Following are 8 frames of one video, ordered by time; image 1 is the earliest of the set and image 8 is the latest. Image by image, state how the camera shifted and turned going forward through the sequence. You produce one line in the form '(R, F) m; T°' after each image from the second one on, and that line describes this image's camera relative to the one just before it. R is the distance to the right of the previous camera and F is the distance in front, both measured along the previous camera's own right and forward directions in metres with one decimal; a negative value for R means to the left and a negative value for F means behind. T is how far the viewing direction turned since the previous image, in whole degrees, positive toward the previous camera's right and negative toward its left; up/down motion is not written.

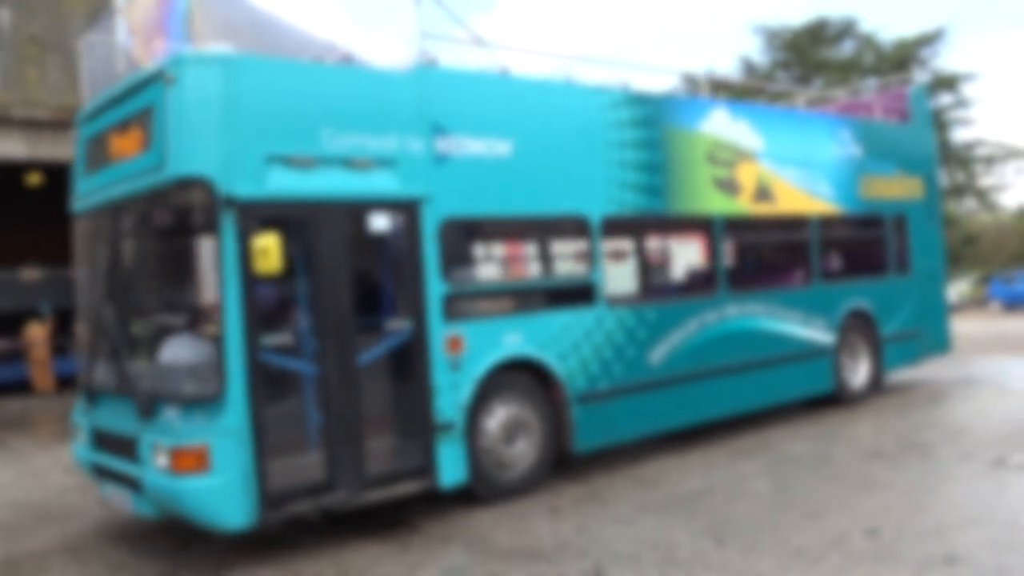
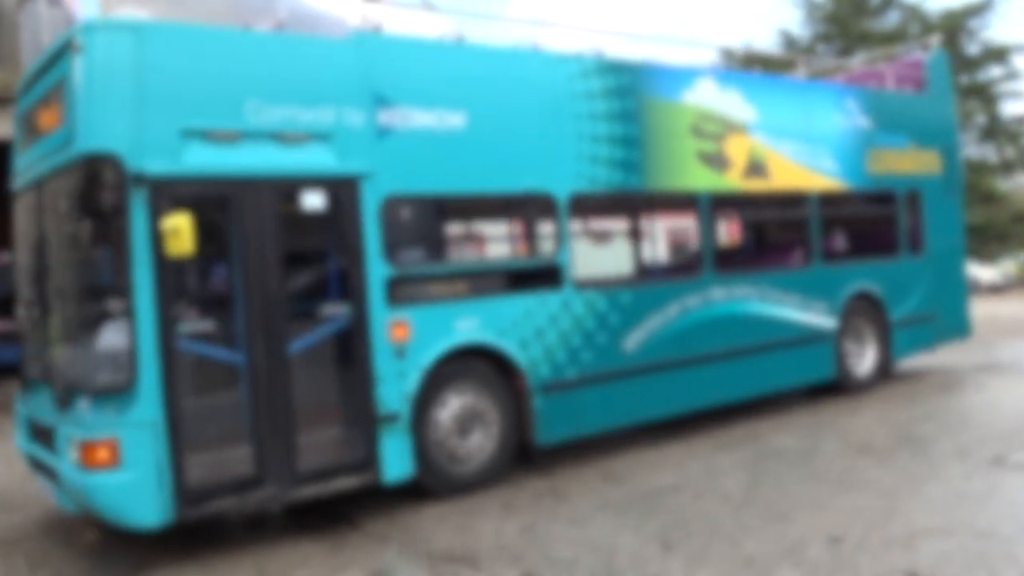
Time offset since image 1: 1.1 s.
(+0.7, +0.5) m; -3°
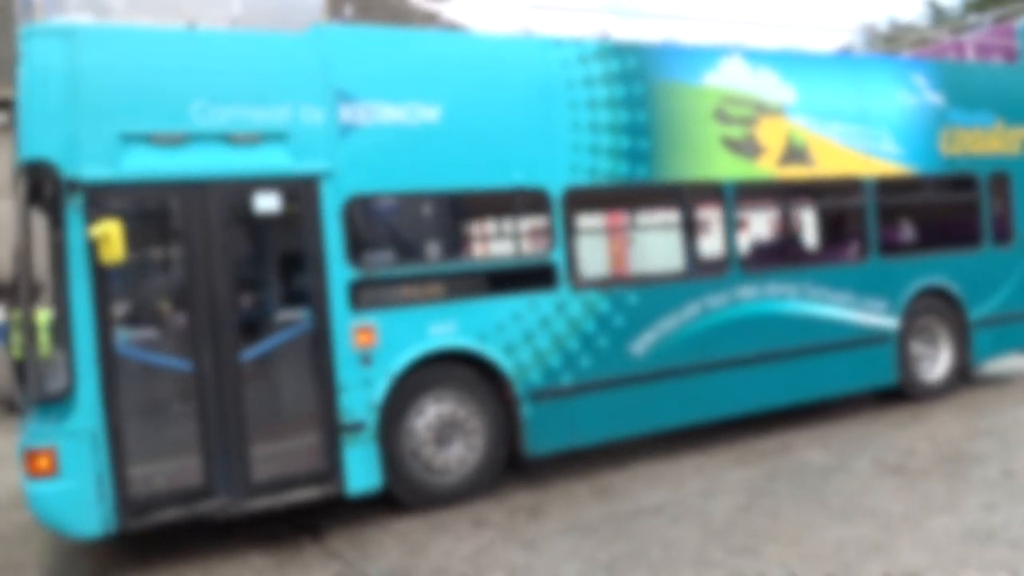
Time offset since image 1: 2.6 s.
(+1.3, +0.5) m; -9°
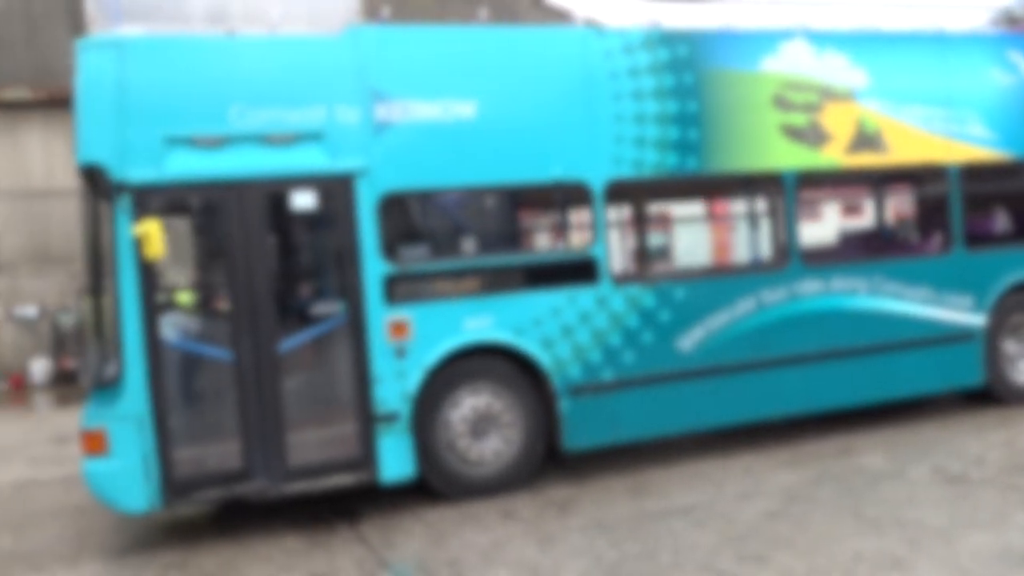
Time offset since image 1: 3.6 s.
(+0.8, 0.0) m; -9°
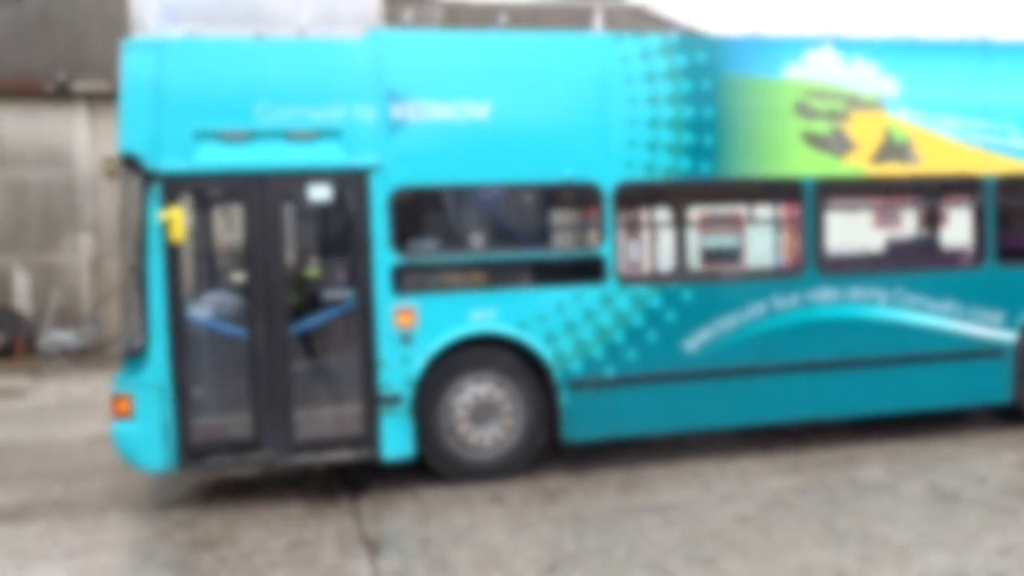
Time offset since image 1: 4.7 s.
(+0.8, -0.3) m; -6°
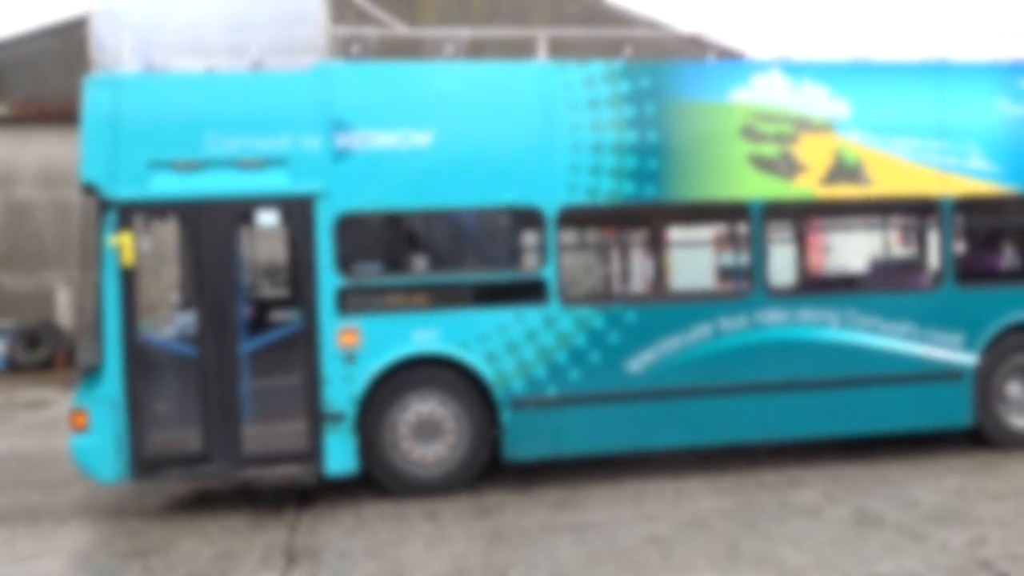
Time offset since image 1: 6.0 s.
(+1.0, -0.2) m; -4°
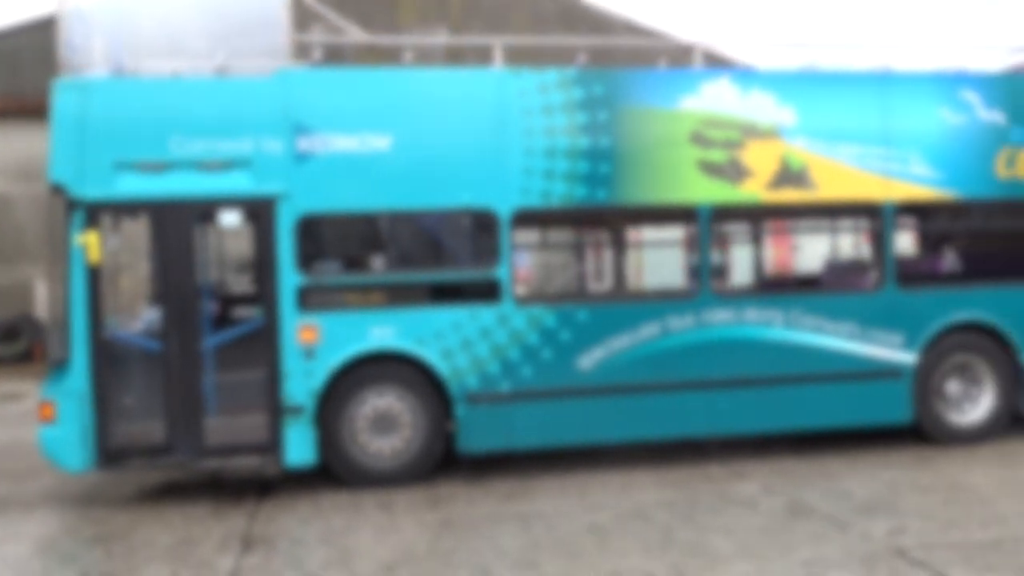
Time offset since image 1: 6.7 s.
(+0.3, -0.3) m; +1°
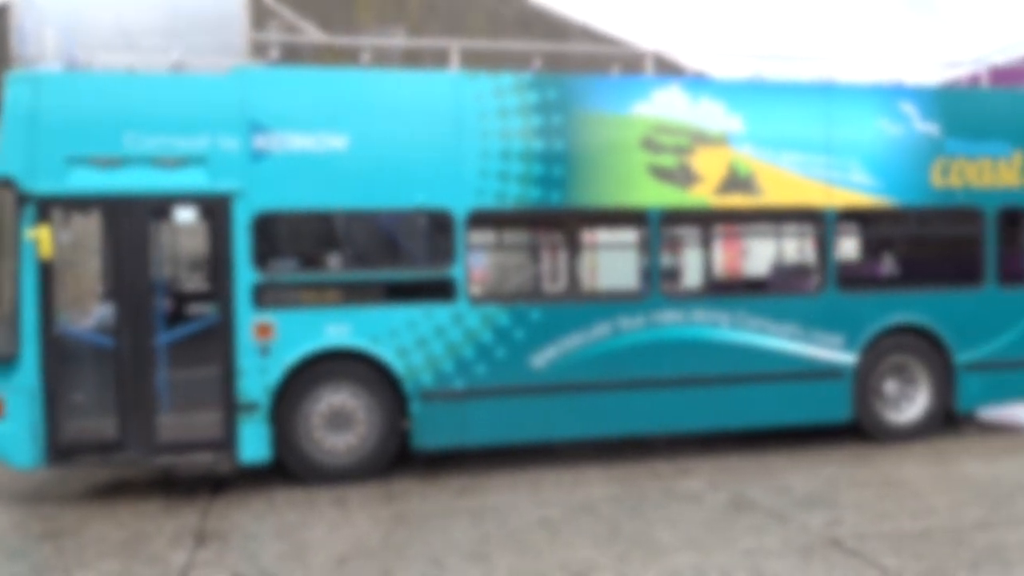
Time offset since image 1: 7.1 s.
(0.0, -0.1) m; +3°
